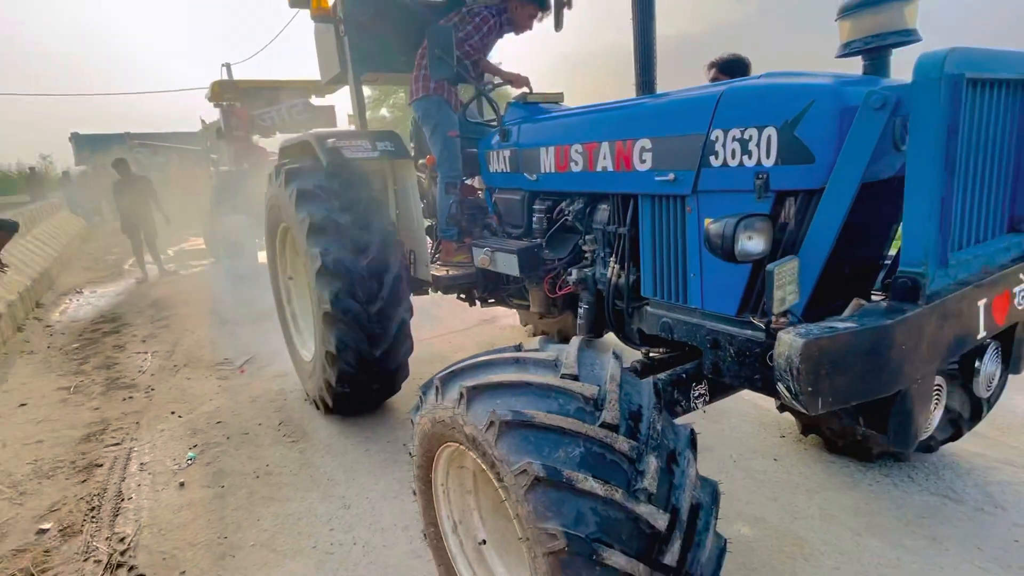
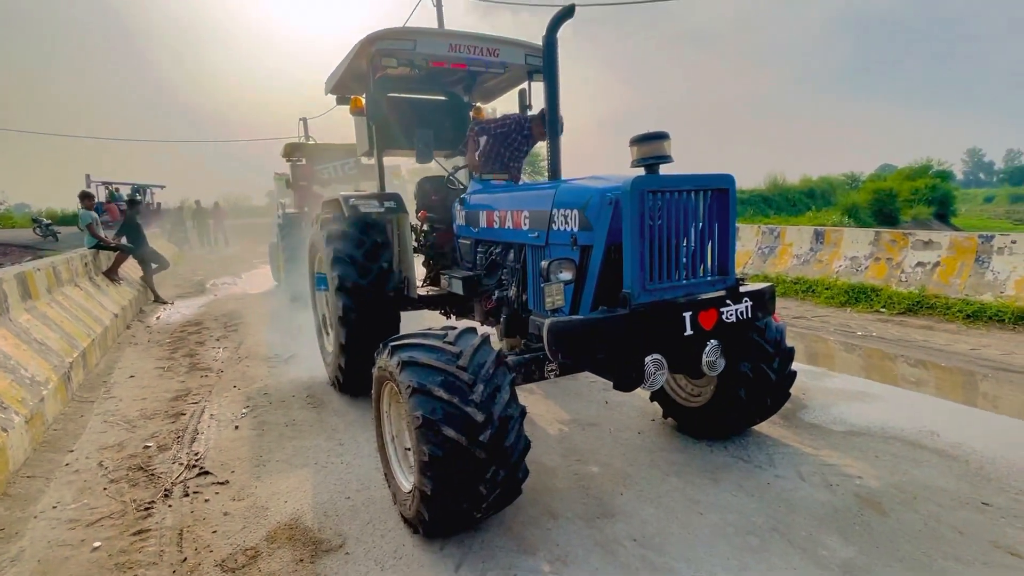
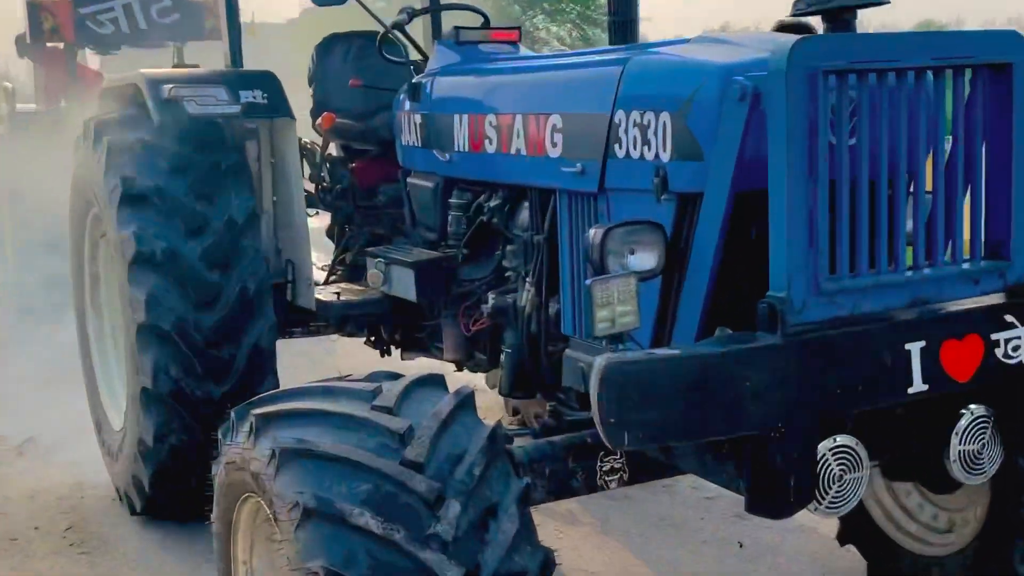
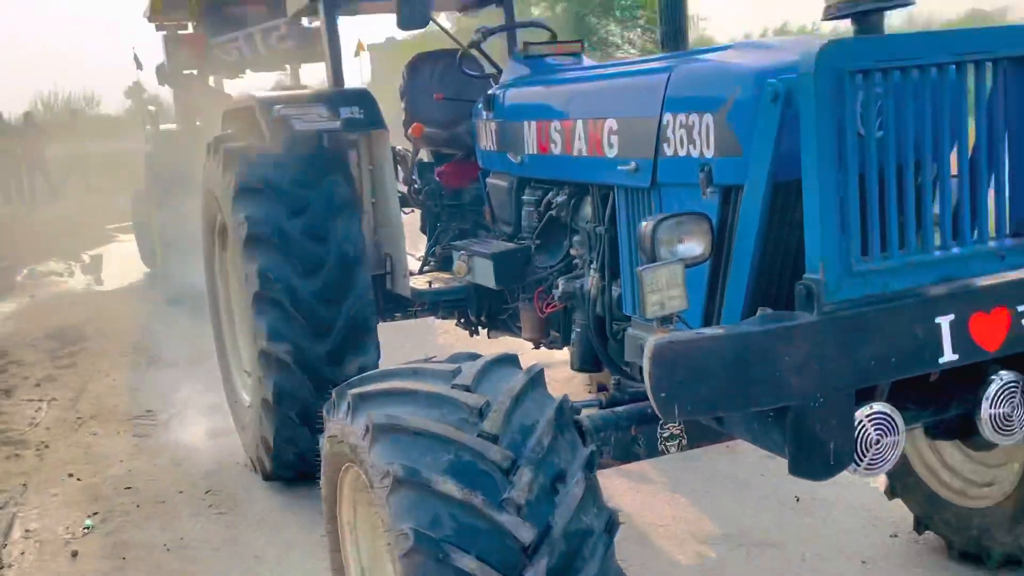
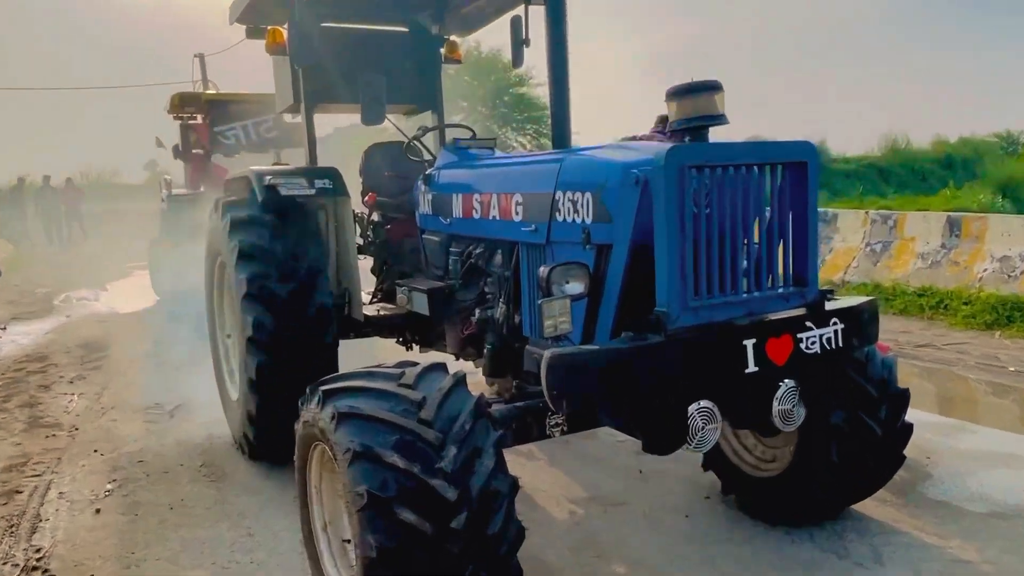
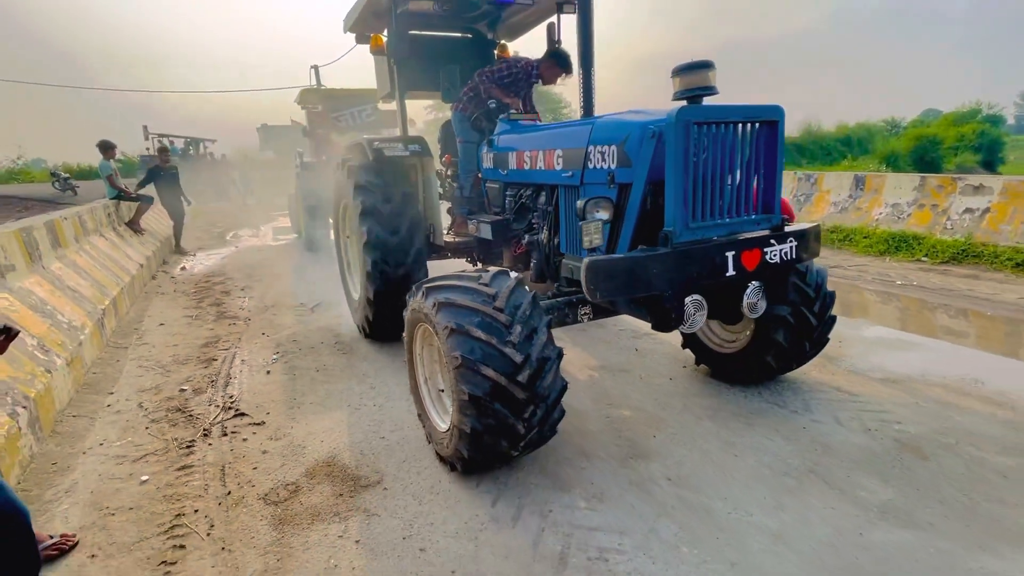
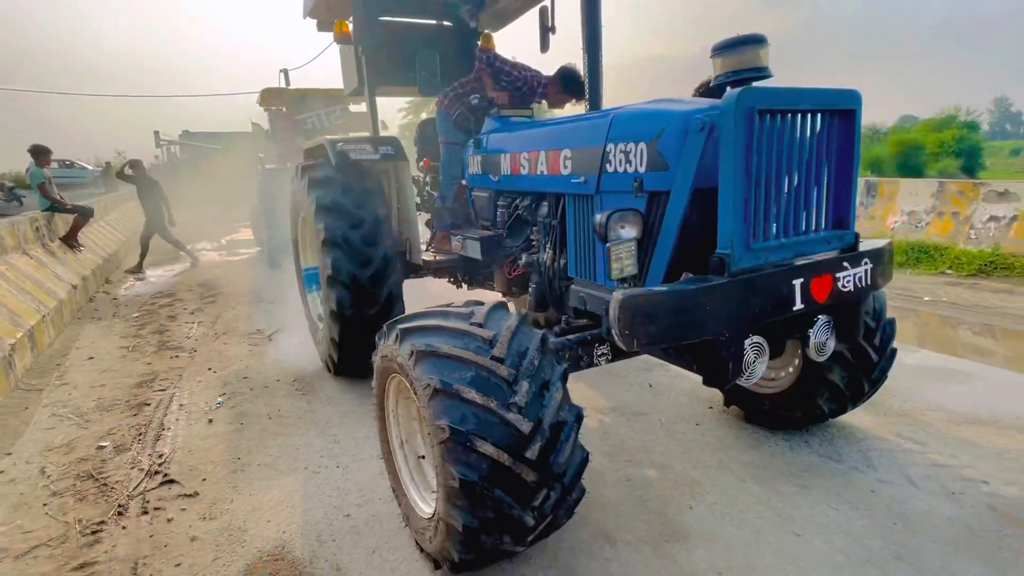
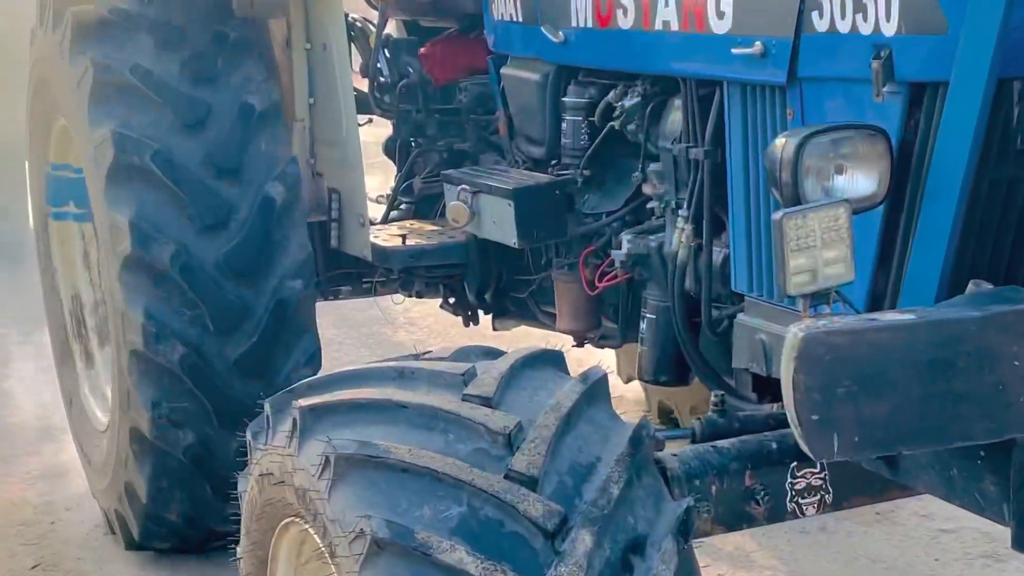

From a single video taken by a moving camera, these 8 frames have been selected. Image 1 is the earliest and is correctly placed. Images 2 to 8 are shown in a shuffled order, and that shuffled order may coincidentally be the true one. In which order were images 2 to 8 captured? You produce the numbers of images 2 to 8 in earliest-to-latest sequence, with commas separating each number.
7, 6, 2, 5, 3, 8, 4
